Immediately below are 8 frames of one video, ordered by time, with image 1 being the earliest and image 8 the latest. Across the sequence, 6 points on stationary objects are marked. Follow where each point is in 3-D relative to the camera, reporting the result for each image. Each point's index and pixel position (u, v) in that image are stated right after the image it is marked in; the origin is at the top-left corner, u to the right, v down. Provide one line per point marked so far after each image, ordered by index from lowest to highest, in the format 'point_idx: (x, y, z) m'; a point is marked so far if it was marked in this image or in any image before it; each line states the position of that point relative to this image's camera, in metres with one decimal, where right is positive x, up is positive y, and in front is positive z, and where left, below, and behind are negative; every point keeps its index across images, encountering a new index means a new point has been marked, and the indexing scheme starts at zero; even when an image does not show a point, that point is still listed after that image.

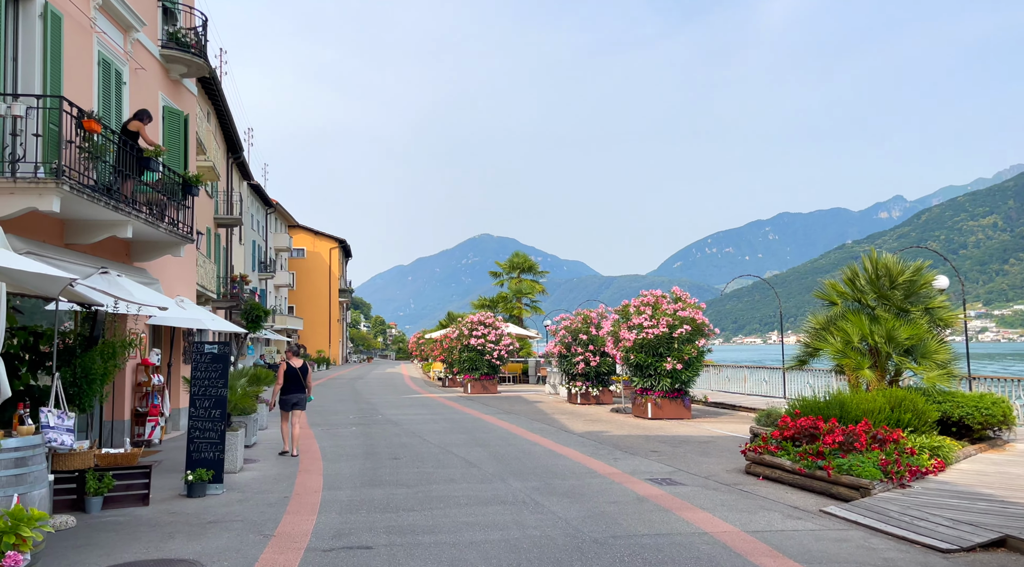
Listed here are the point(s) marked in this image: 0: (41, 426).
0: (-4.4, -1.3, +7.6) m
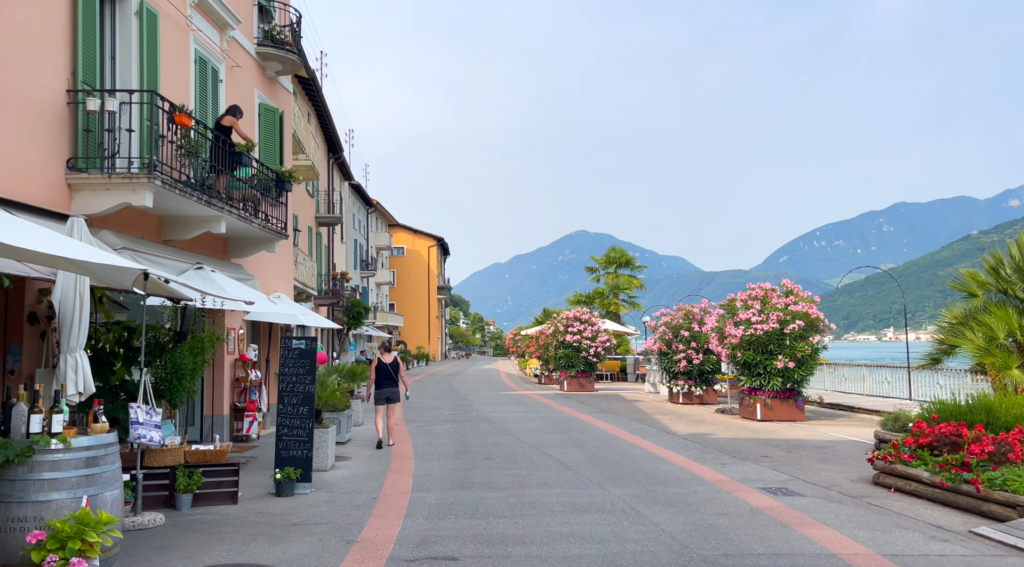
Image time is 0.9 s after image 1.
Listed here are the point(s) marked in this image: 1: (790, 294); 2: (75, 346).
0: (-3.6, -1.3, +7.5) m
1: (+5.7, -0.2, +16.5) m
2: (-3.5, -0.5, +6.5) m
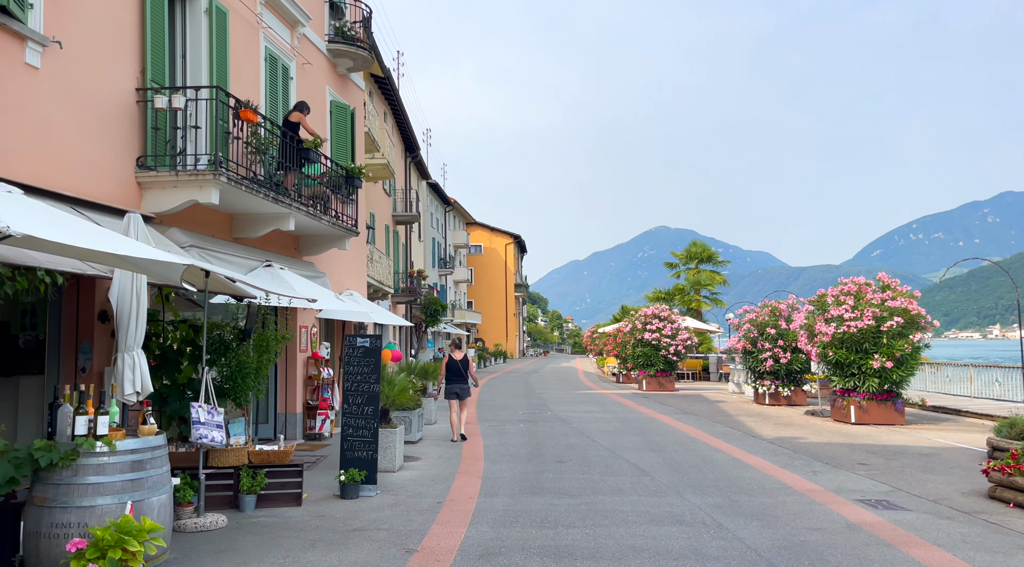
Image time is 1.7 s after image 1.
0: (-2.9, -1.3, +7.4) m
1: (+7.1, -0.1, +15.4) m
2: (-3.0, -0.5, +6.3) m
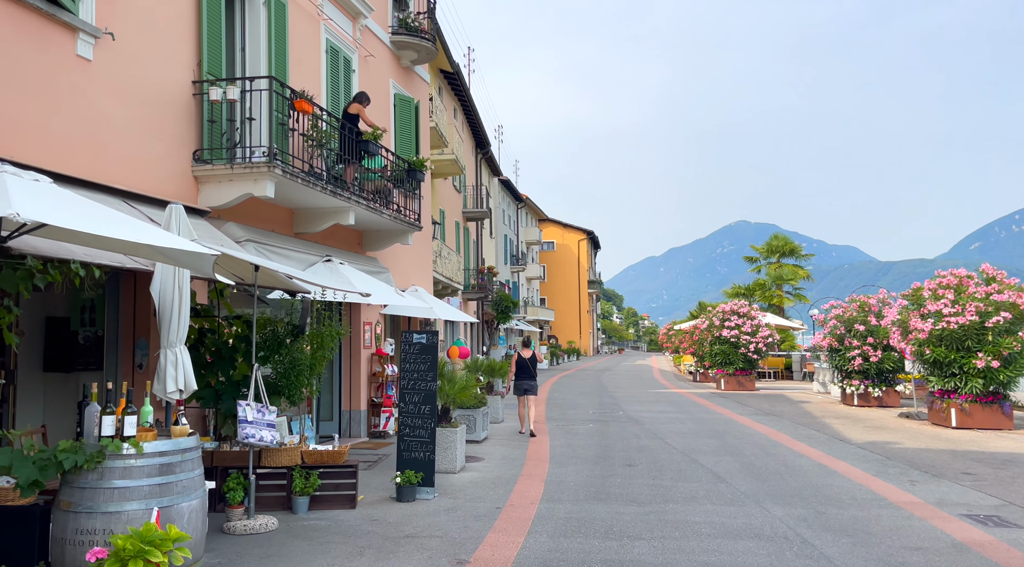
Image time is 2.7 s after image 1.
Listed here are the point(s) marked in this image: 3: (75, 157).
0: (-2.4, -1.2, +7.2) m
1: (+8.3, 0.0, +14.2) m
2: (-2.5, -0.4, +6.1) m
3: (-4.0, +1.2, +7.6) m
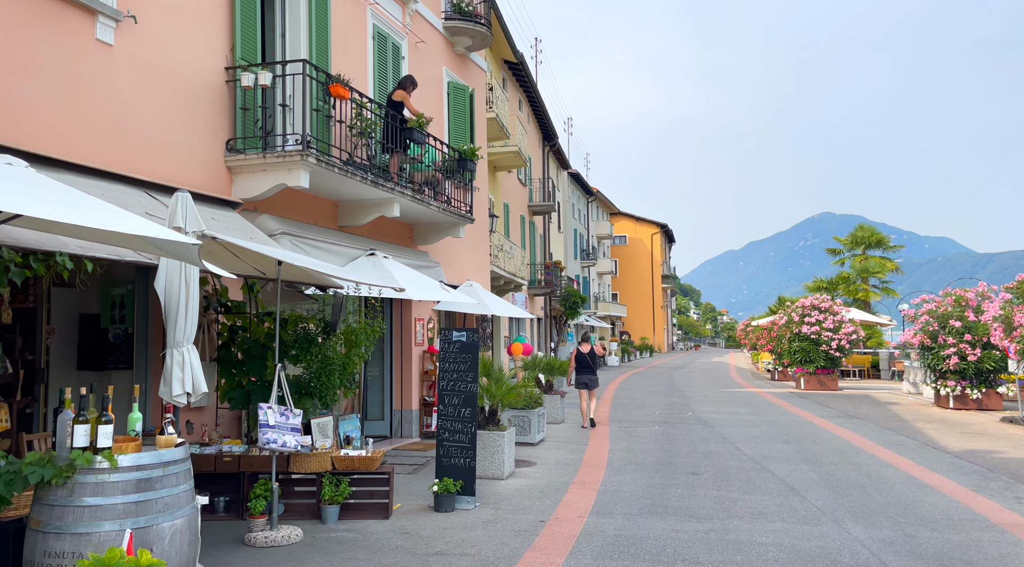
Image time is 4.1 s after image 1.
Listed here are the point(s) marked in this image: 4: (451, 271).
0: (-2.1, -1.2, +6.7) m
1: (+9.2, +0.1, +12.7) m
2: (-2.3, -0.4, +5.7) m
3: (-3.7, +1.2, +7.2) m
4: (-1.1, +0.2, +14.2) m
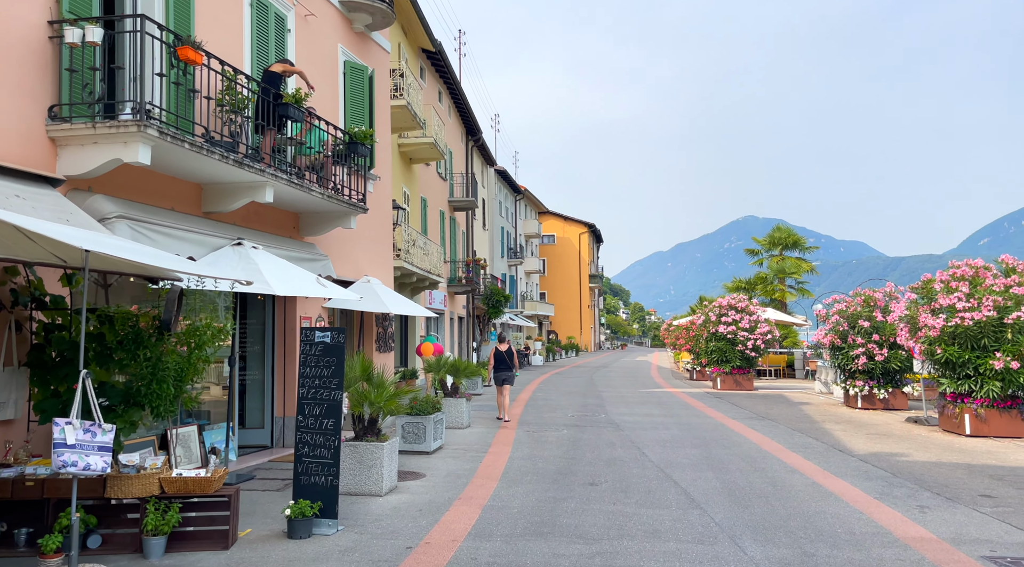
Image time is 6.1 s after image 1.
0: (-3.1, -1.1, +5.6) m
1: (+7.7, +0.2, +12.5) m
2: (-3.2, -0.3, +4.5) m
3: (-4.7, +1.3, +6.0) m
4: (-2.7, +0.3, +13.2) m
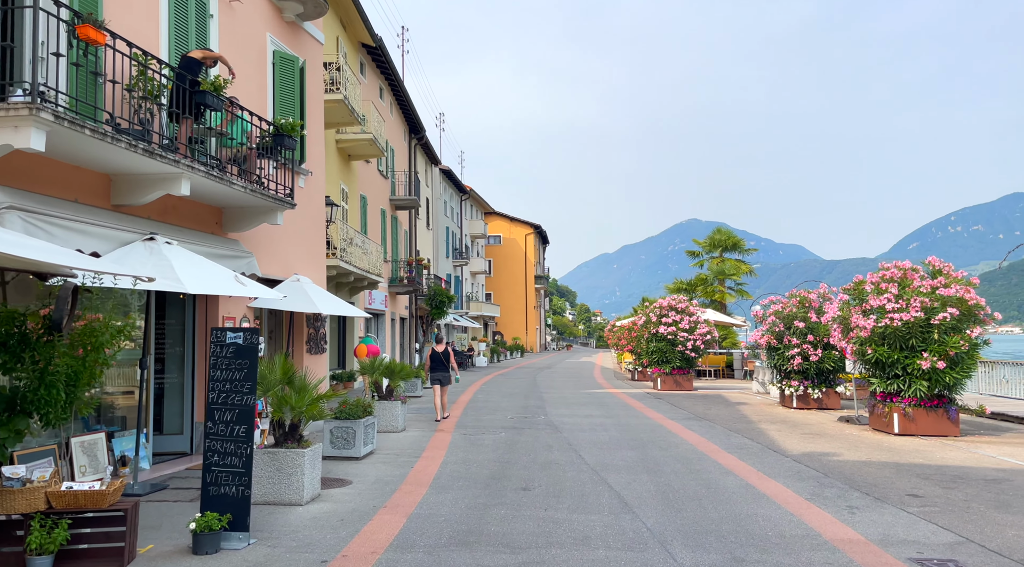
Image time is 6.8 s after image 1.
0: (-3.6, -1.1, +5.0) m
1: (+6.7, +0.1, +12.7) m
2: (-3.7, -0.3, +4.0) m
3: (-5.3, +1.3, +5.3) m
4: (-3.7, +0.3, +12.6) m
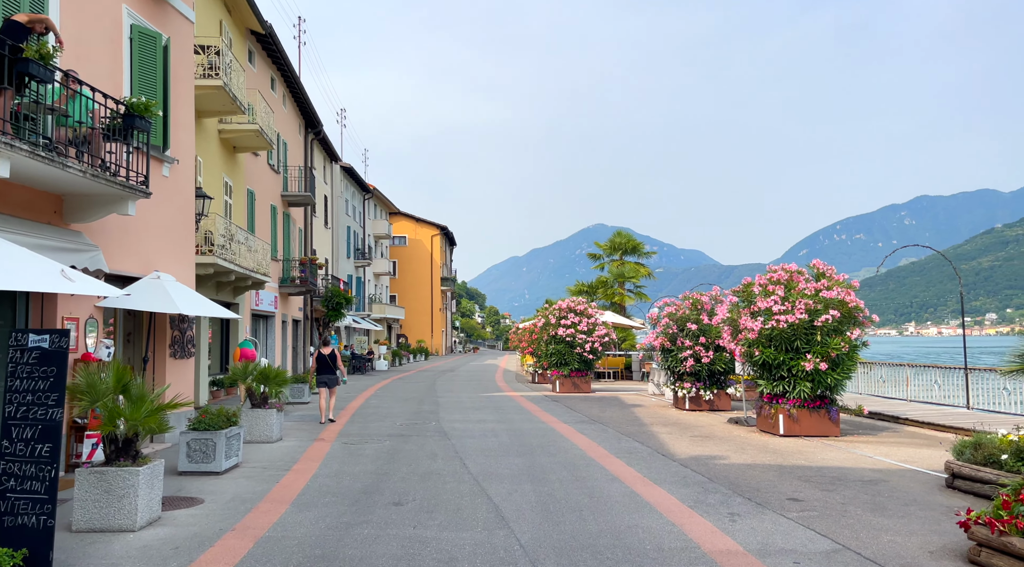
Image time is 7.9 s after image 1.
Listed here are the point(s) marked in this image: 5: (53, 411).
0: (-4.5, -1.0, +3.9) m
1: (+4.9, +0.1, +12.7) m
2: (-4.4, -0.2, +2.9) m
3: (-6.2, +1.4, +4.0) m
4: (-5.4, +0.3, +11.5) m
5: (-3.3, -0.9, +5.8) m
